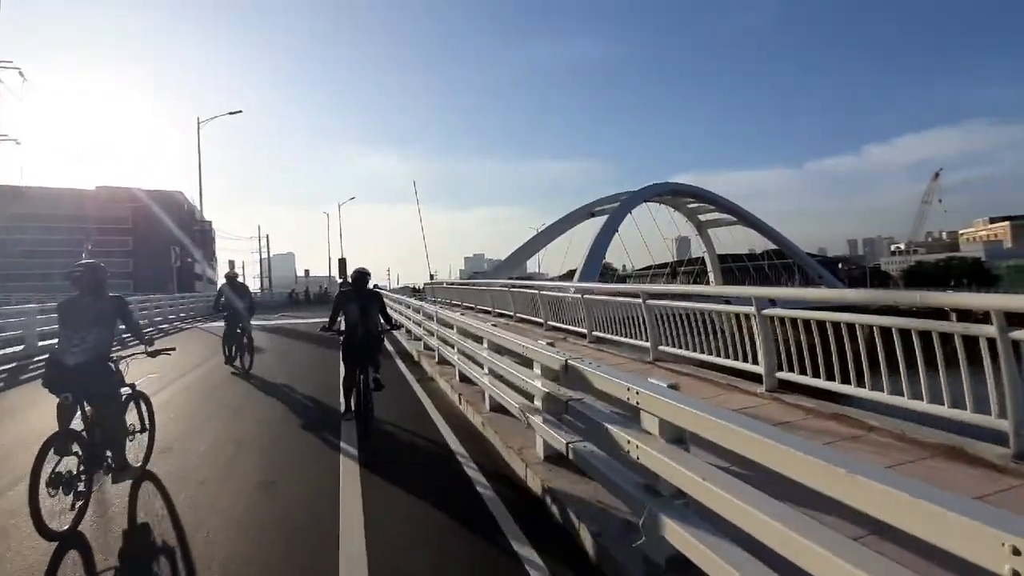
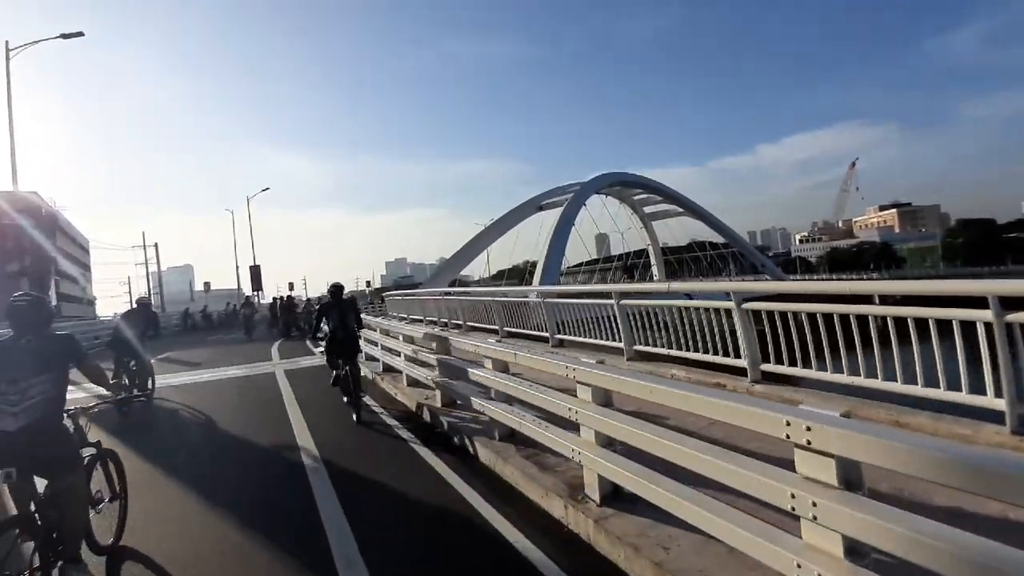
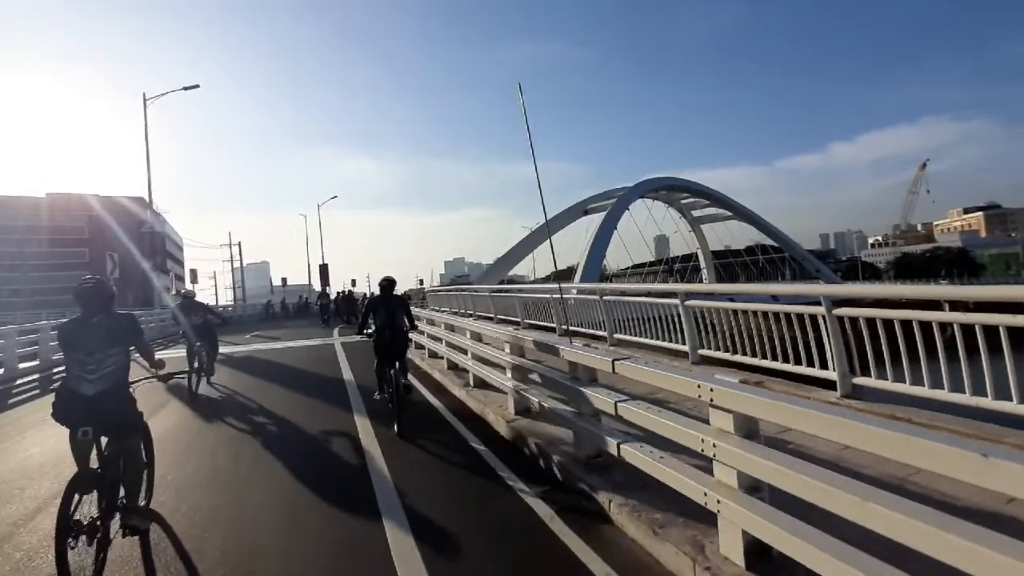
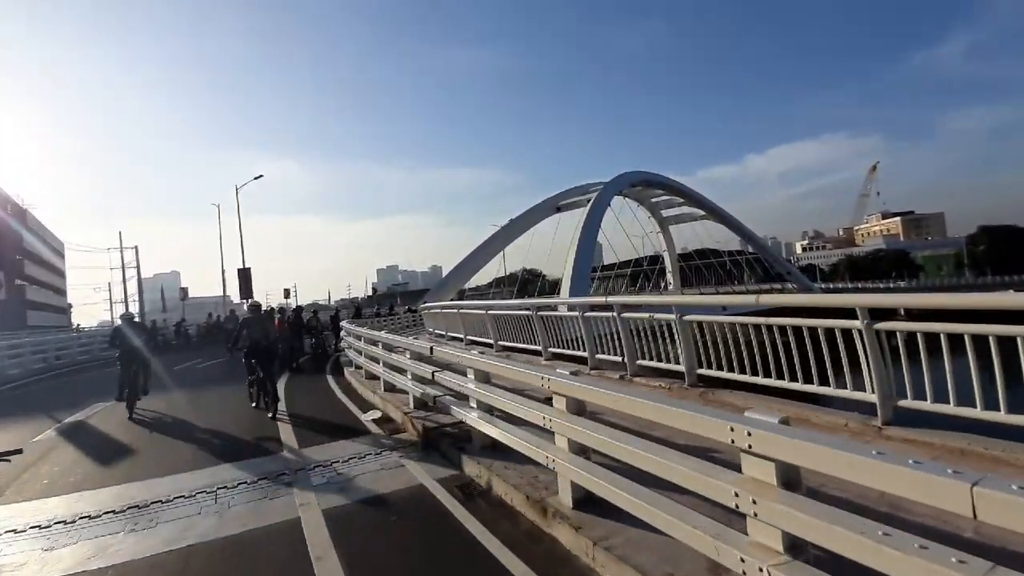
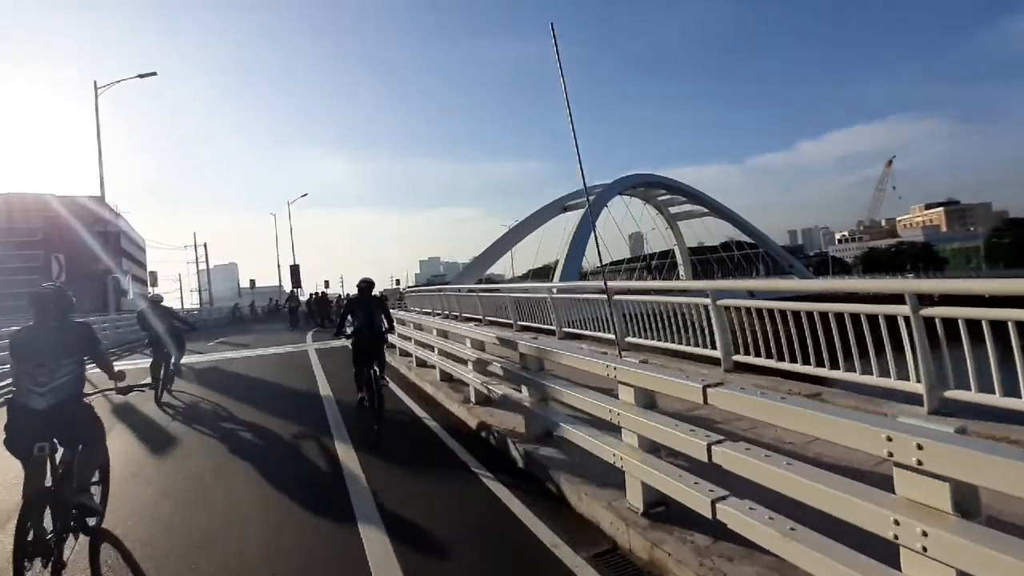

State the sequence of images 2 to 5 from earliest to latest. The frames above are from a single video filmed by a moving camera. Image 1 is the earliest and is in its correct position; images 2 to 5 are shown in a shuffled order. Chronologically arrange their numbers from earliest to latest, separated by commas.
3, 5, 2, 4
